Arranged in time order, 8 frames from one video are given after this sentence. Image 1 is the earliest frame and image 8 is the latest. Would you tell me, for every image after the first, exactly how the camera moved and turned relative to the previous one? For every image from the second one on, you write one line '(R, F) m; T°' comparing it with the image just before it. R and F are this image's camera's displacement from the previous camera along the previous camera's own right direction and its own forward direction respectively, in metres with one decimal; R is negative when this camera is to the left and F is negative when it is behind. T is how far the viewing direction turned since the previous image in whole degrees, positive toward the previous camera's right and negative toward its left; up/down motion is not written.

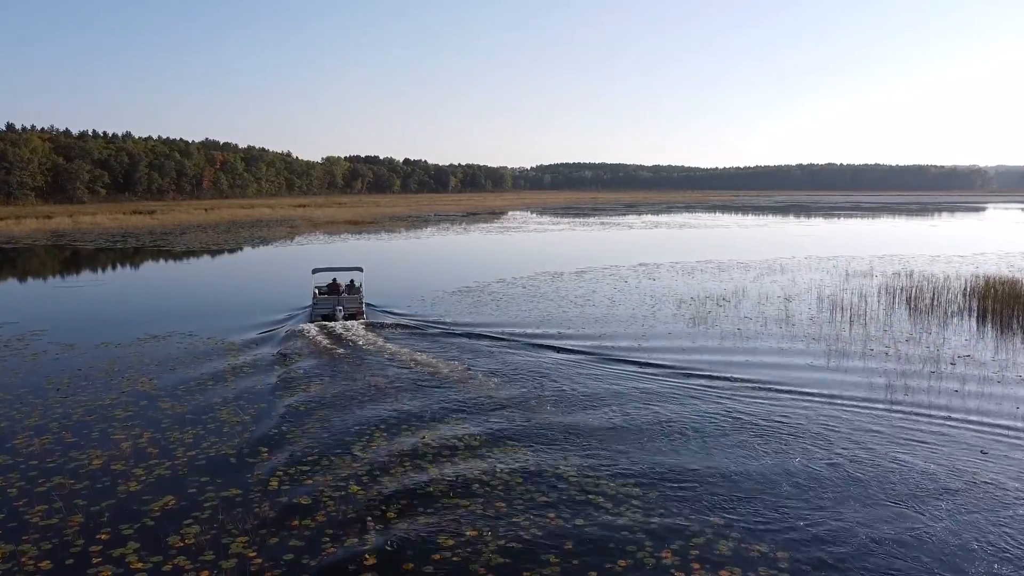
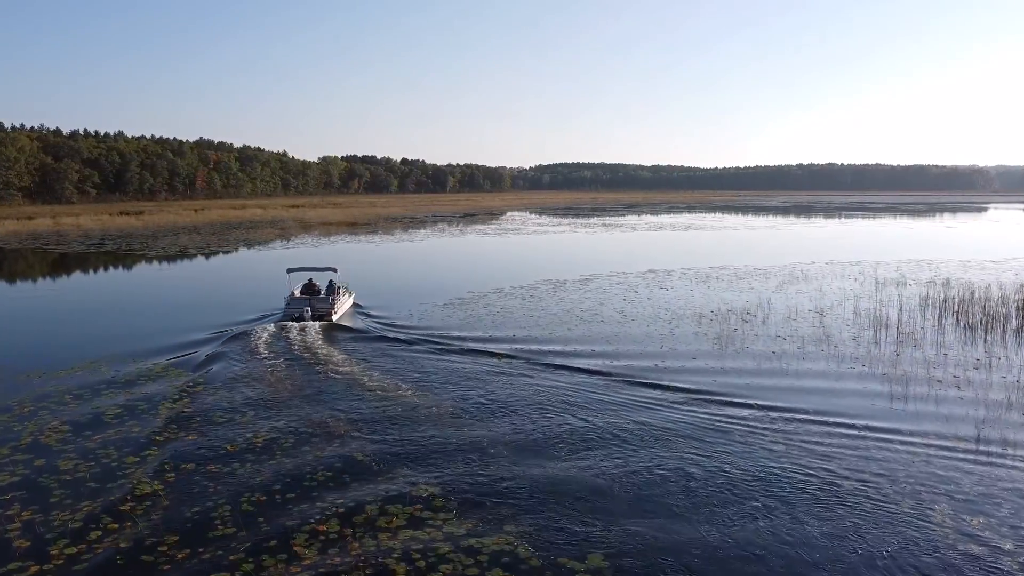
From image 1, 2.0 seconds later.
(0.0, +3.3) m; 0°
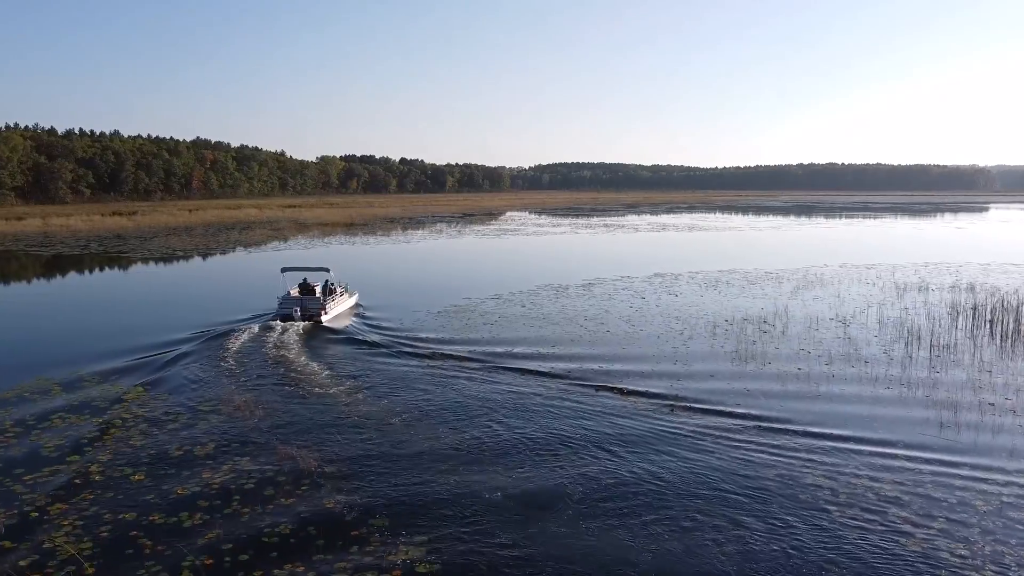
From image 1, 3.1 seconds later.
(0.0, +1.9) m; 0°
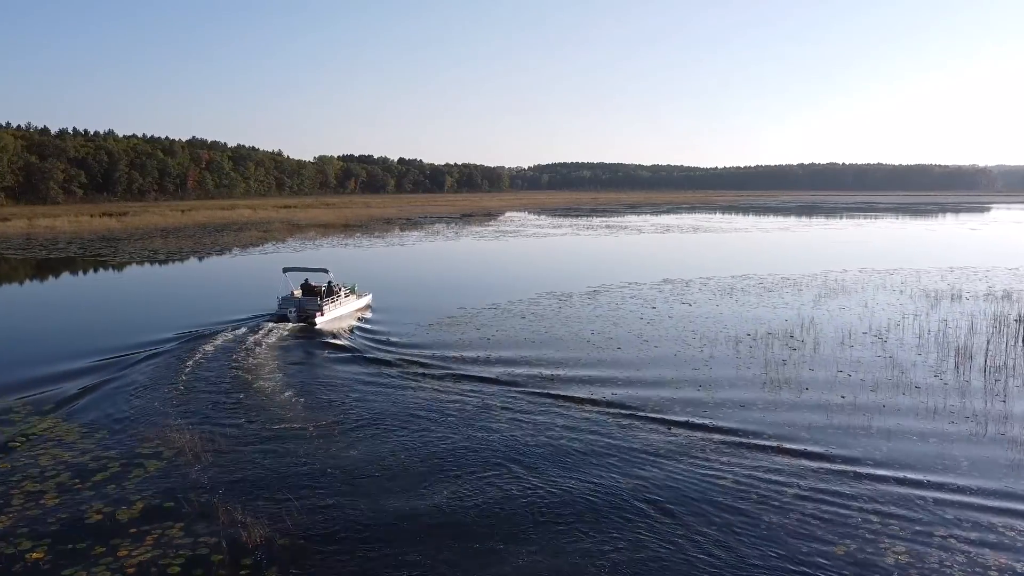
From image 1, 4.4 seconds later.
(0.0, +2.4) m; 0°
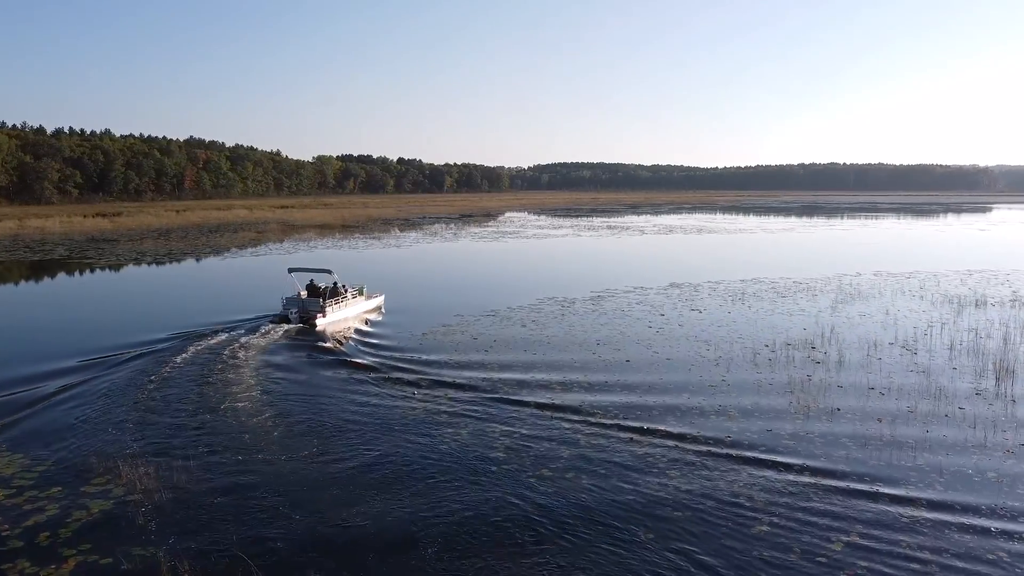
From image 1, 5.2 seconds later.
(0.0, +1.6) m; 0°
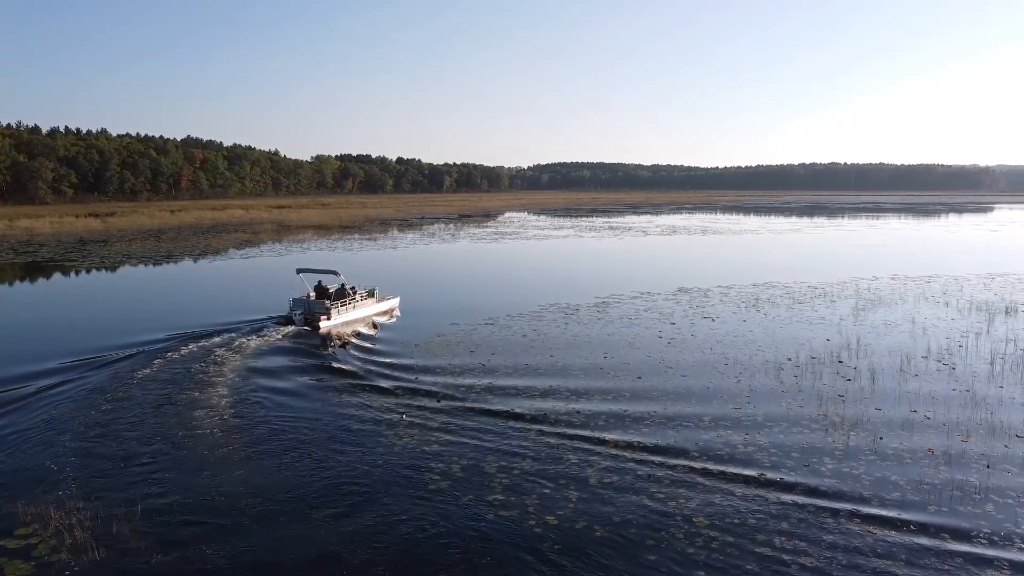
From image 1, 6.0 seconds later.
(0.0, +1.7) m; 0°
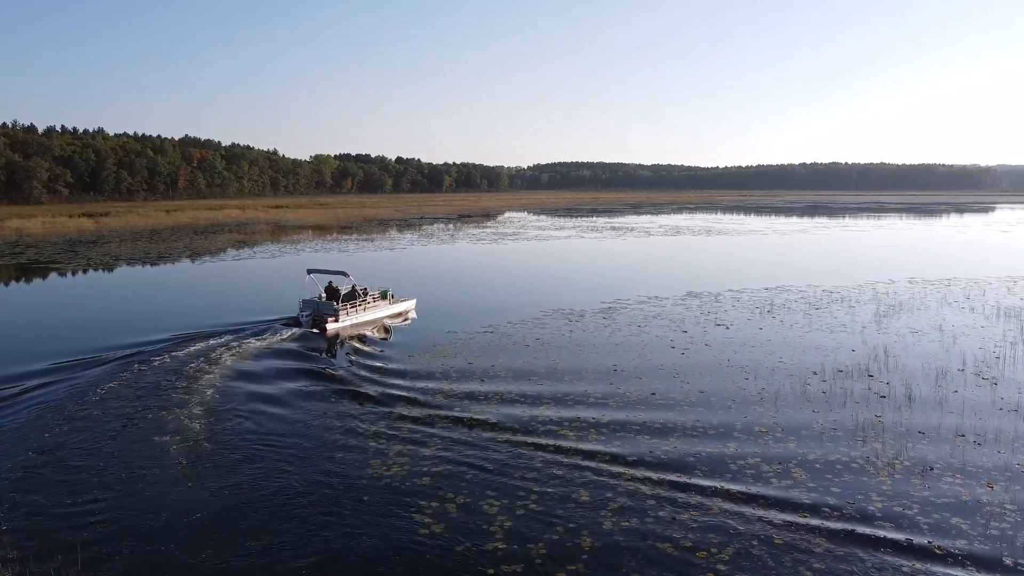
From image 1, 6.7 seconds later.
(0.0, +1.5) m; 0°
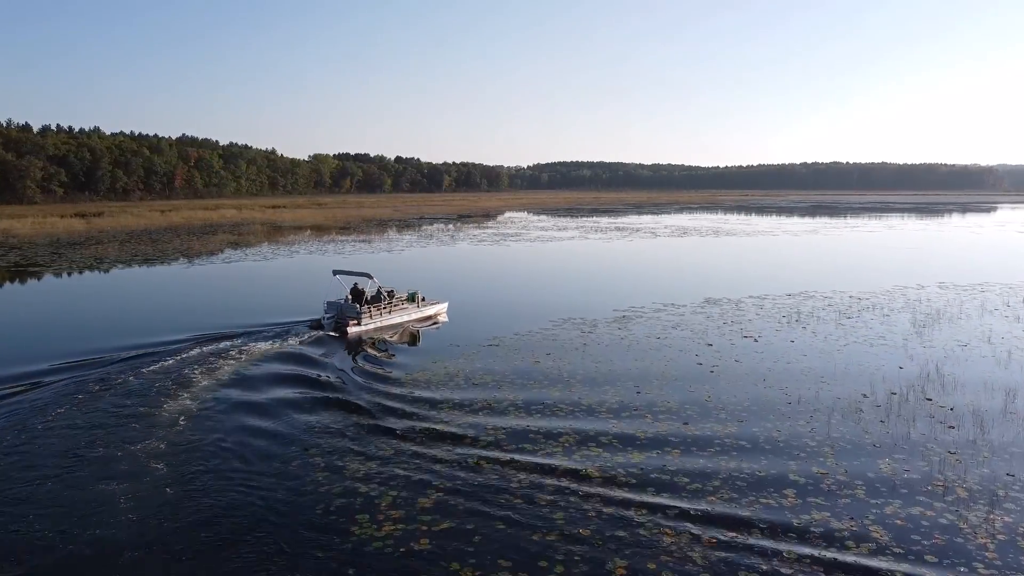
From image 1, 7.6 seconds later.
(-0.3, +2.0) m; 0°
